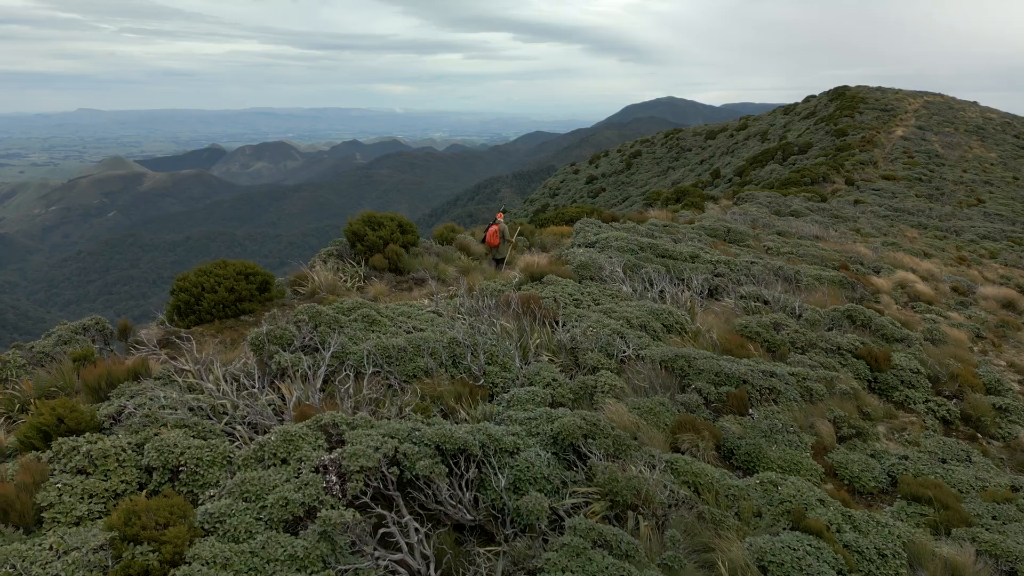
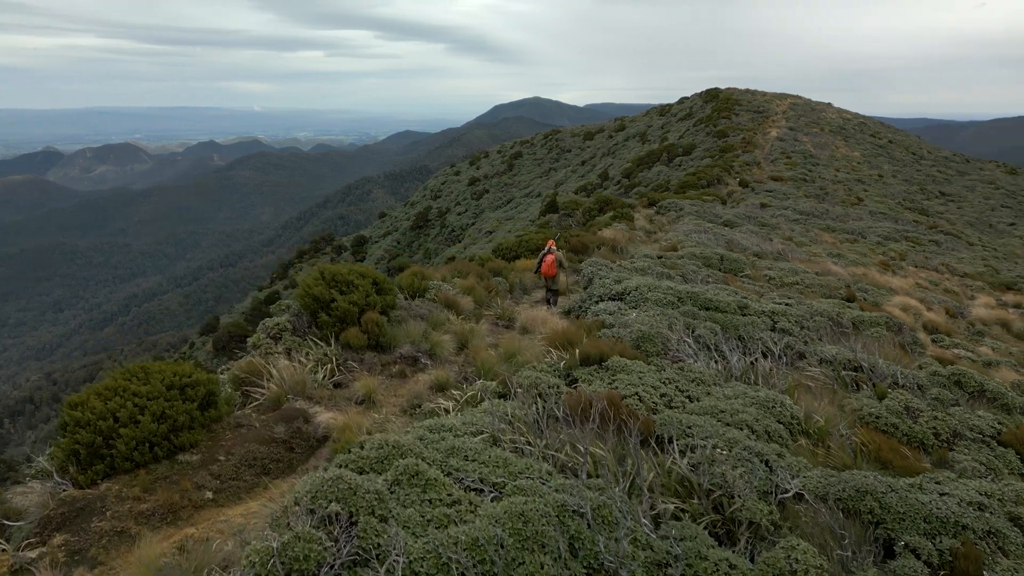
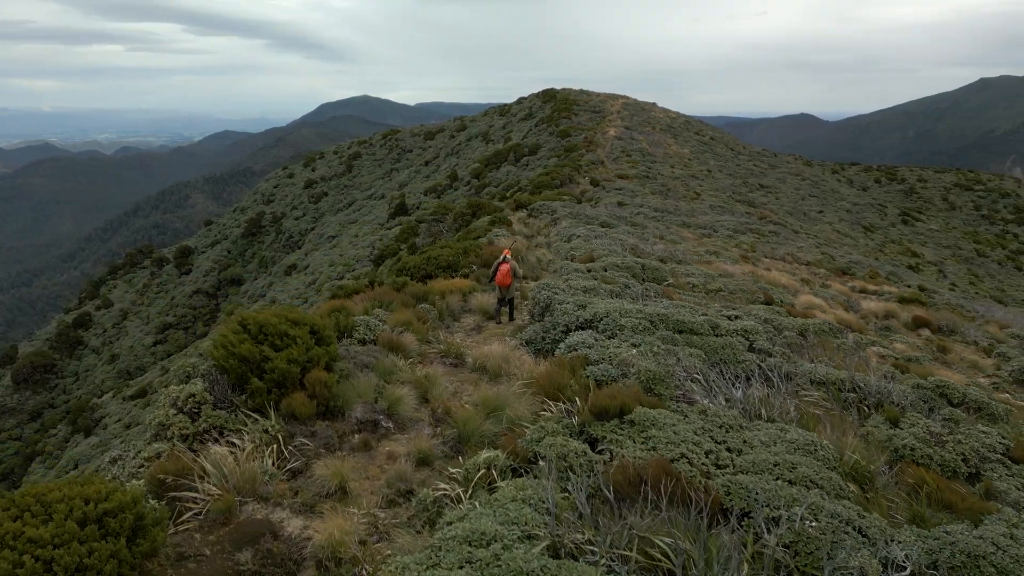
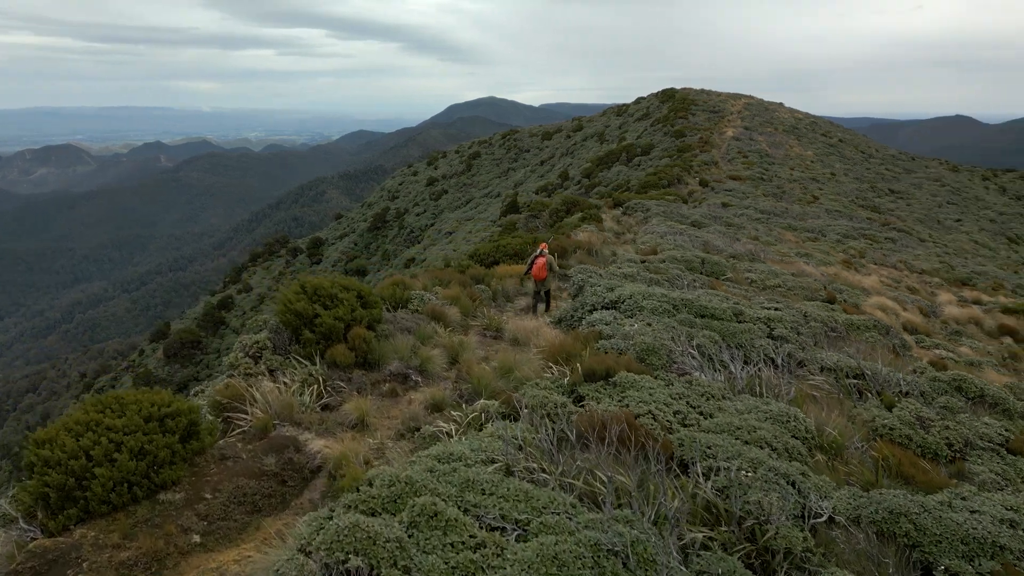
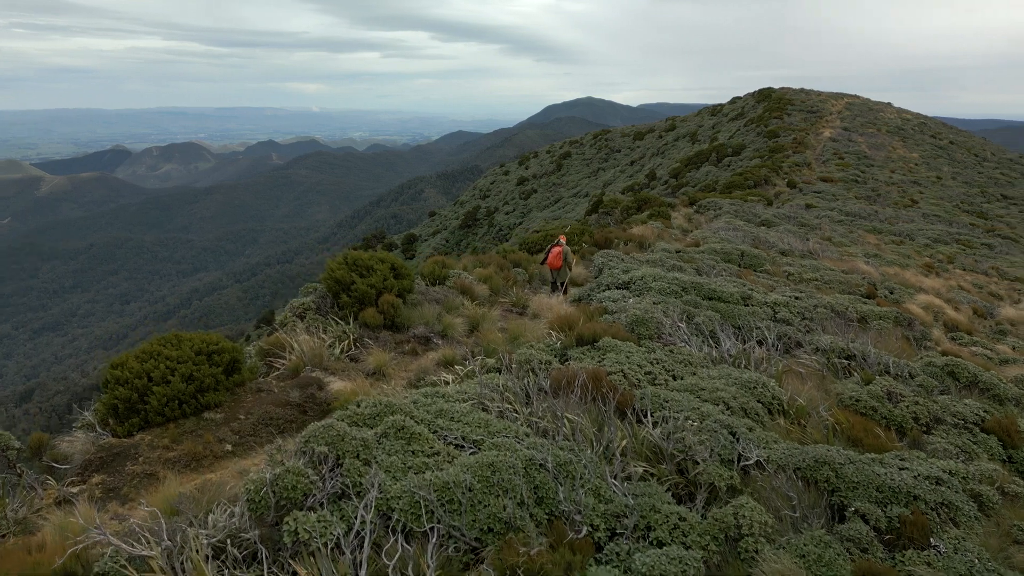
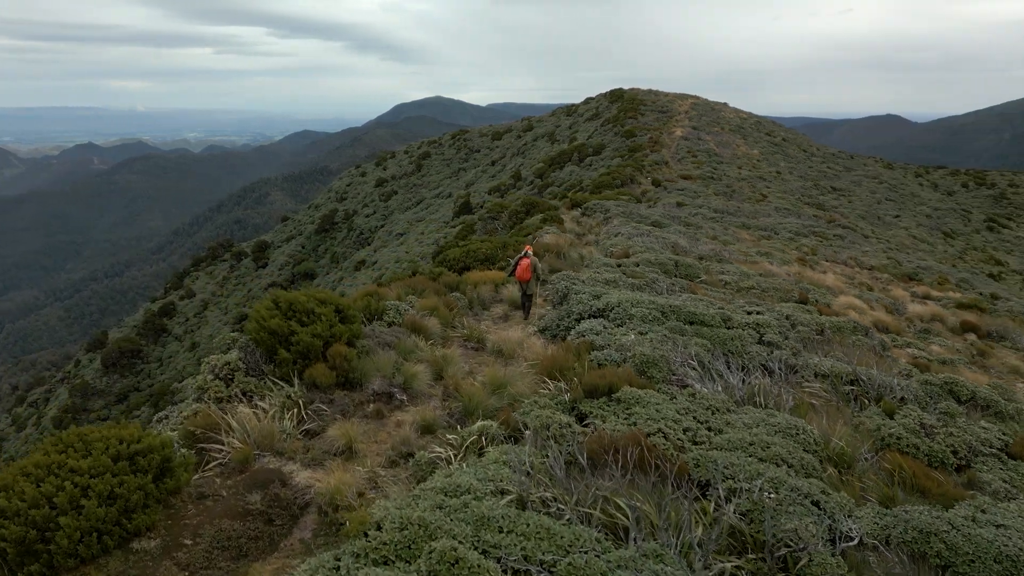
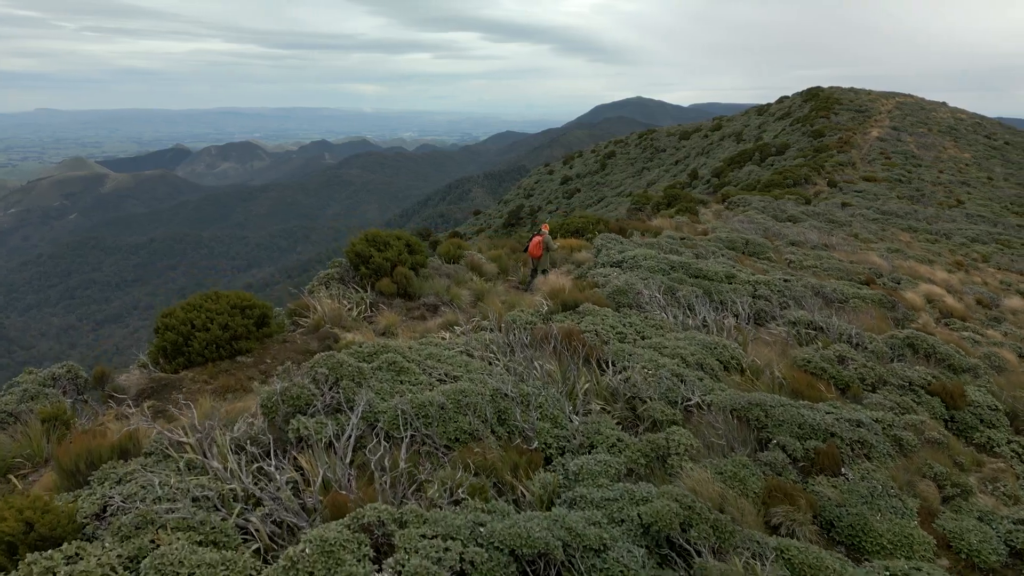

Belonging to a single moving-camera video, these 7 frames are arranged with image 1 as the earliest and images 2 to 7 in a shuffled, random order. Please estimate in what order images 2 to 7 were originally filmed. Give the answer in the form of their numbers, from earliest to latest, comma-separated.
7, 5, 2, 4, 6, 3
